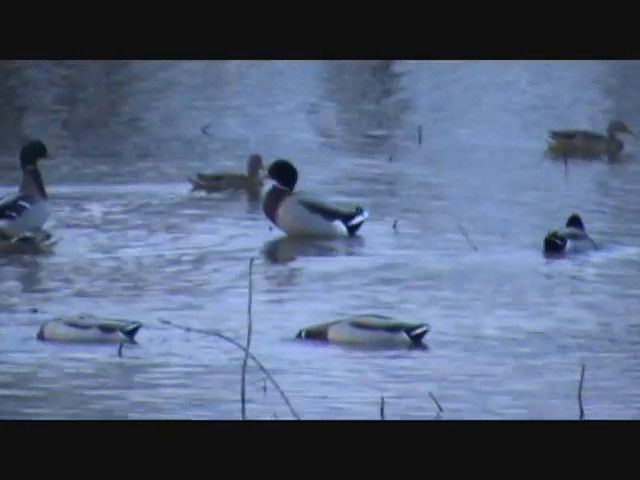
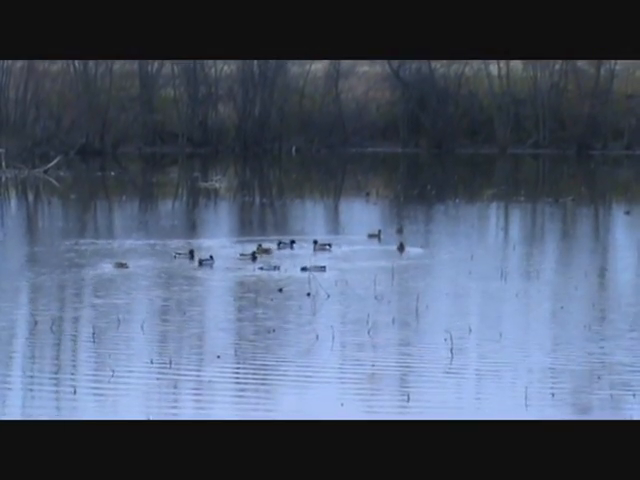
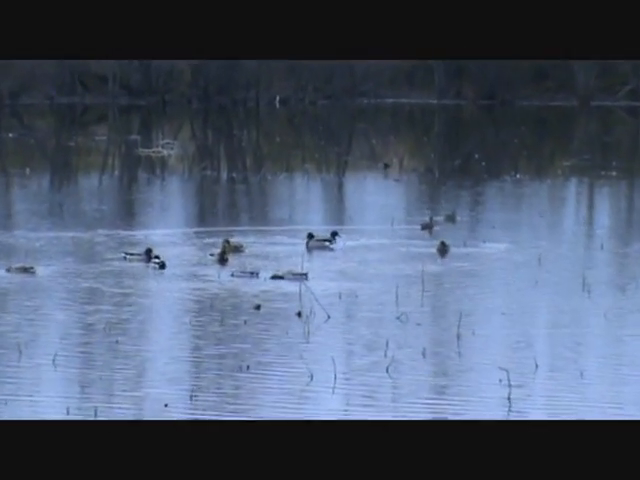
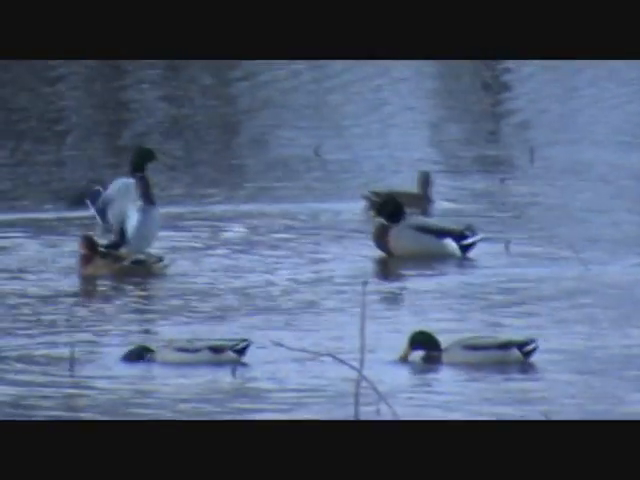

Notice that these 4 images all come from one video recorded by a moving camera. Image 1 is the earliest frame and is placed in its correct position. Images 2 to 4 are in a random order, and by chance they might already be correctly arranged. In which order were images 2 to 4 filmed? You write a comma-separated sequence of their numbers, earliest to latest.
4, 2, 3
